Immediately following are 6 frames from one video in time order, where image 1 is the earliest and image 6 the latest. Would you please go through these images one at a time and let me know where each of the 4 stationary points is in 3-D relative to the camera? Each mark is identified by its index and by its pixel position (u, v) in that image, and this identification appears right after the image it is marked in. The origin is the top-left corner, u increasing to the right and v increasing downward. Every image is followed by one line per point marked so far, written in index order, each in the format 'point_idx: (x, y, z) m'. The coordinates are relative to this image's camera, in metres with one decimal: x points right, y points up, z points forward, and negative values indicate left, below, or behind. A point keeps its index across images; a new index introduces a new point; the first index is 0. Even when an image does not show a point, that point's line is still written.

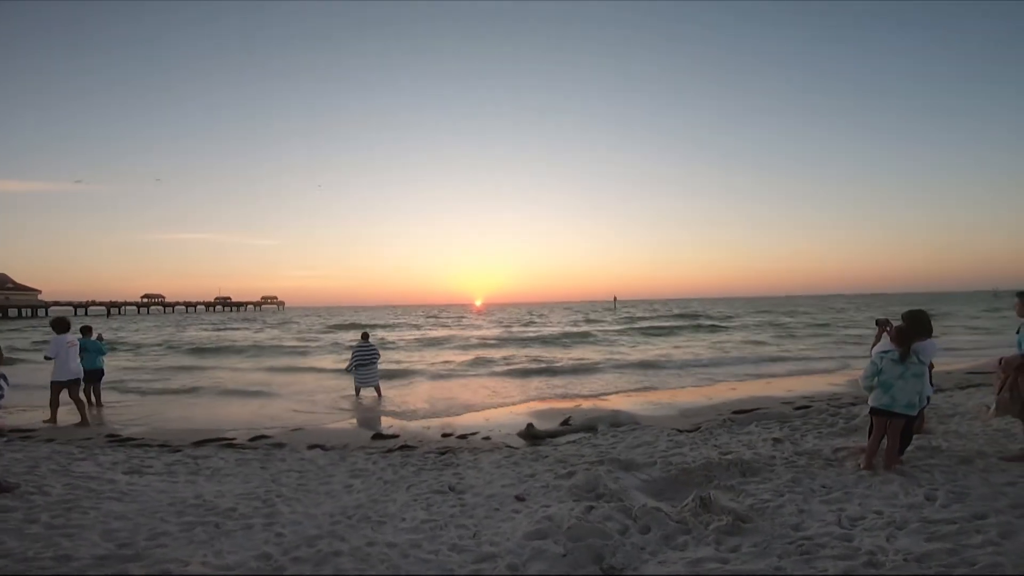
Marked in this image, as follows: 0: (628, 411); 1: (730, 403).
0: (+2.4, -2.5, +11.4) m
1: (+5.0, -2.6, +12.6) m
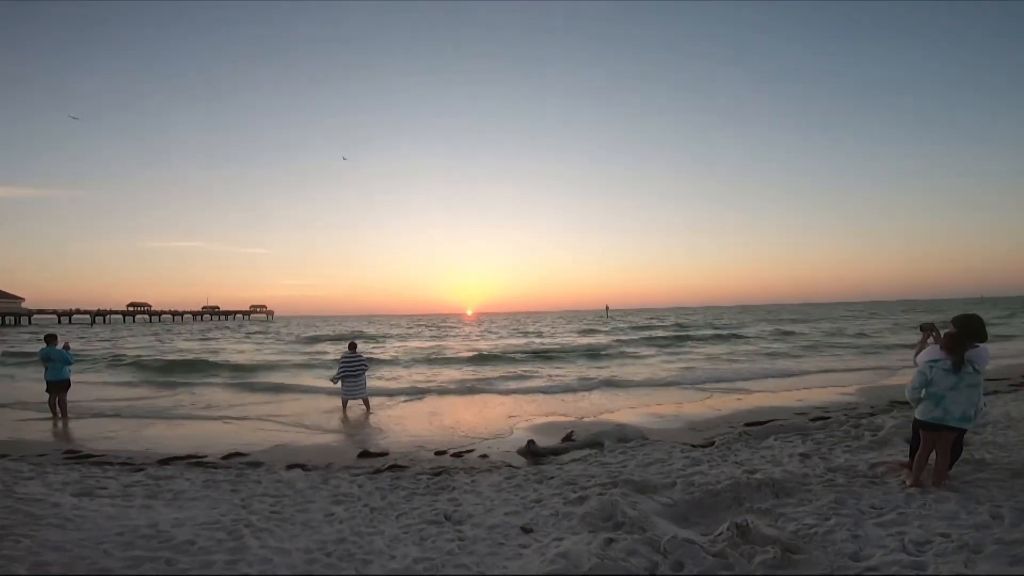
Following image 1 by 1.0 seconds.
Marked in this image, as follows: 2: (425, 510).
0: (+2.3, -2.6, +10.7) m
1: (+4.9, -2.7, +11.9) m
2: (-0.9, -2.3, +5.8) m
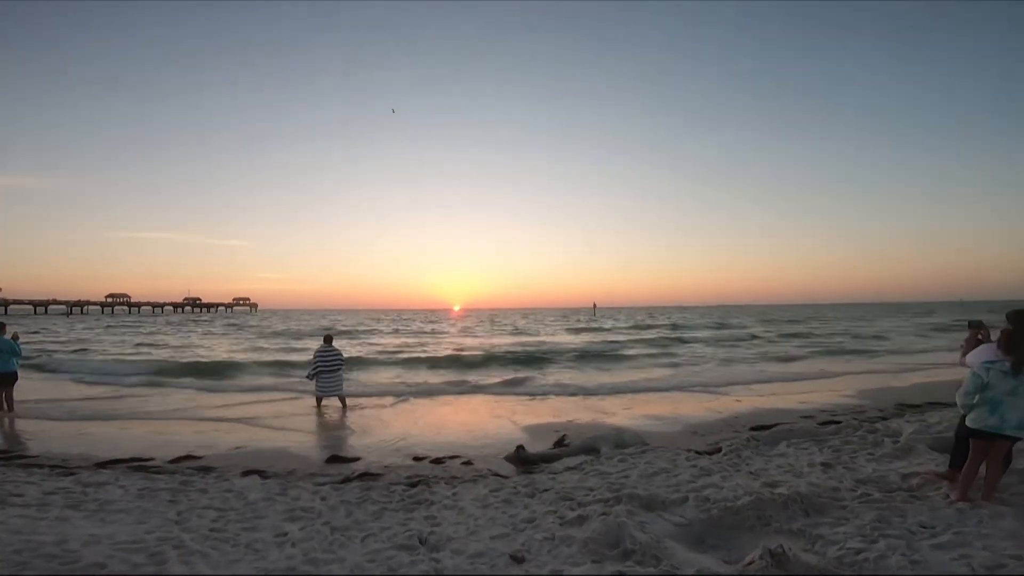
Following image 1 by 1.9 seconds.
0: (+2.1, -2.5, +9.9) m
1: (+4.6, -2.6, +11.2) m
2: (-1.0, -2.2, +4.9) m
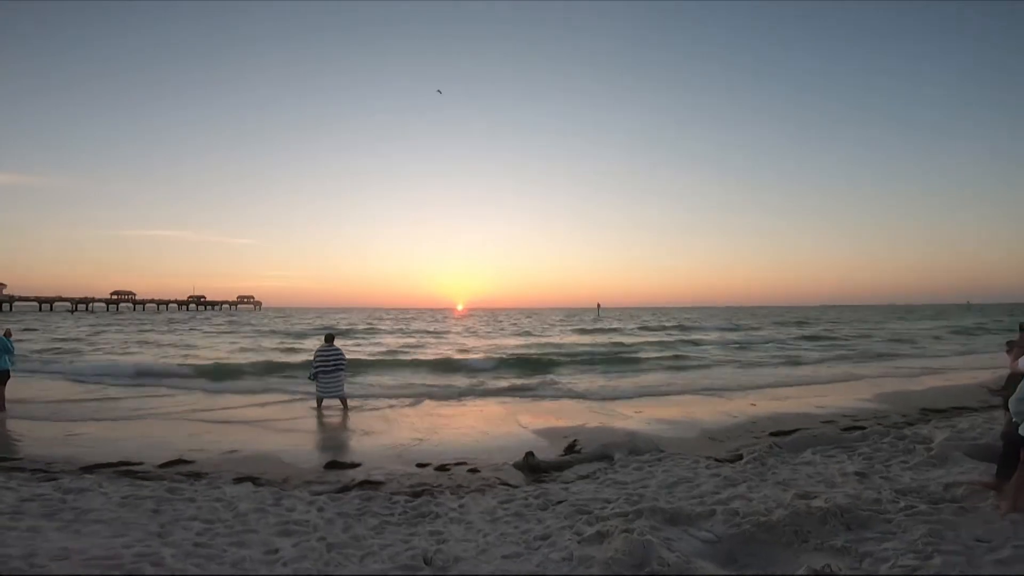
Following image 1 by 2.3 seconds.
0: (+2.2, -2.5, +9.5) m
1: (+4.8, -2.6, +10.7) m
2: (-0.9, -2.1, +4.5) m
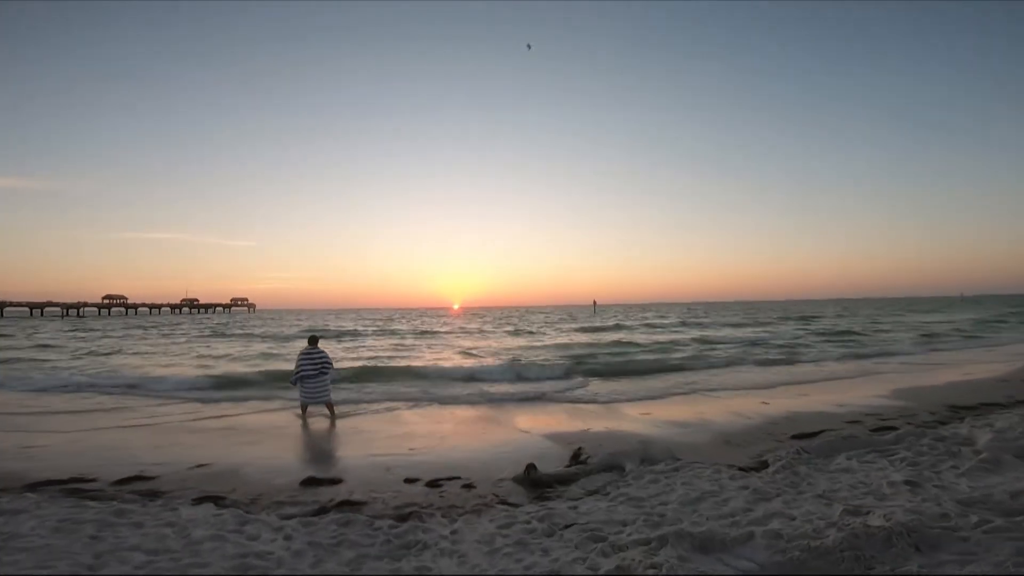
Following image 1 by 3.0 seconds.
0: (+2.2, -2.3, +8.7) m
1: (+4.7, -2.4, +10.0) m
2: (-0.9, -2.0, +3.7) m
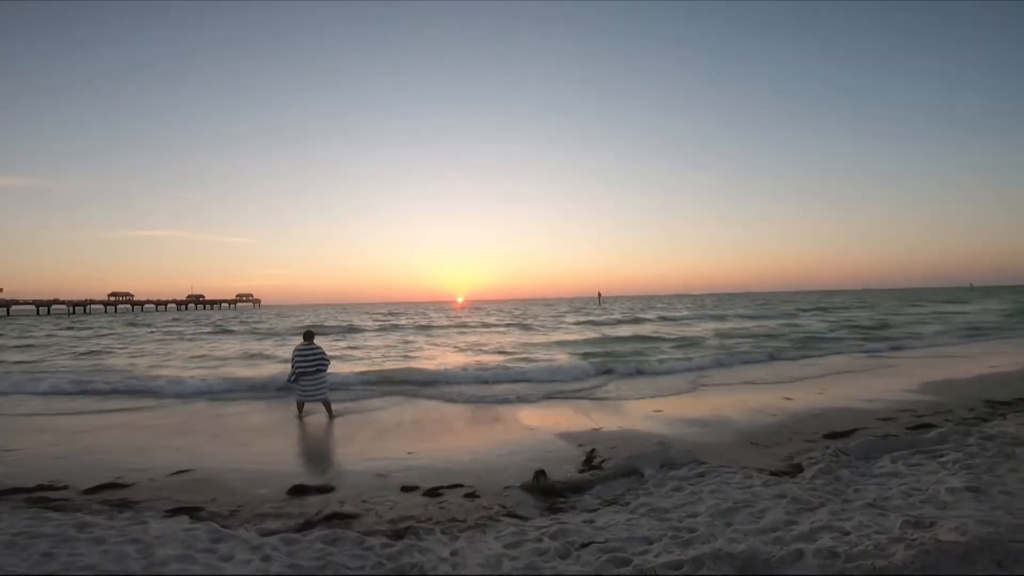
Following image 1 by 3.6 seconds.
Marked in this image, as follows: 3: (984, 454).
0: (+2.3, -2.2, +8.1) m
1: (+4.9, -2.2, +9.3) m
2: (-0.9, -1.9, +3.1) m
3: (+5.2, -1.8, +6.1) m
